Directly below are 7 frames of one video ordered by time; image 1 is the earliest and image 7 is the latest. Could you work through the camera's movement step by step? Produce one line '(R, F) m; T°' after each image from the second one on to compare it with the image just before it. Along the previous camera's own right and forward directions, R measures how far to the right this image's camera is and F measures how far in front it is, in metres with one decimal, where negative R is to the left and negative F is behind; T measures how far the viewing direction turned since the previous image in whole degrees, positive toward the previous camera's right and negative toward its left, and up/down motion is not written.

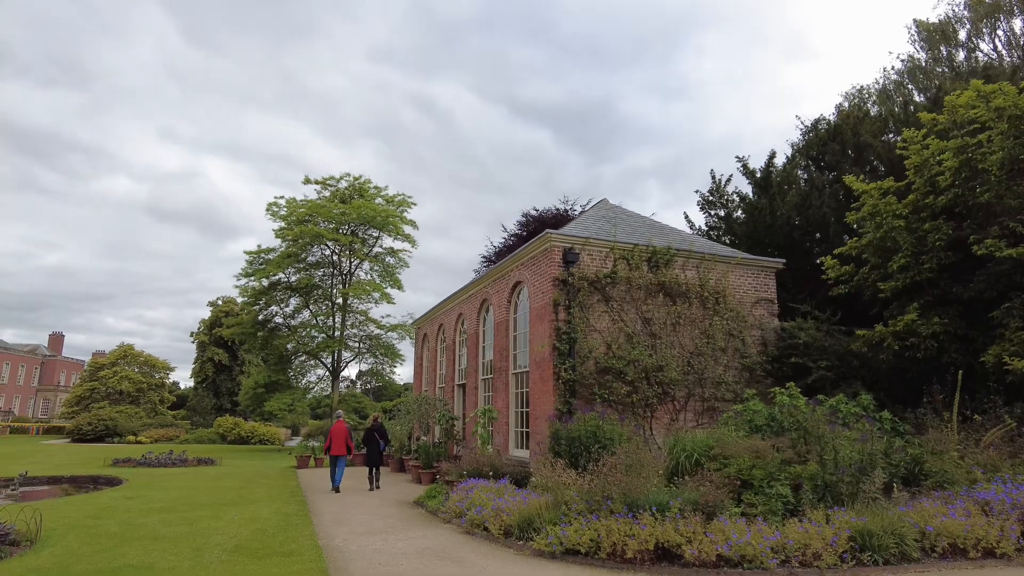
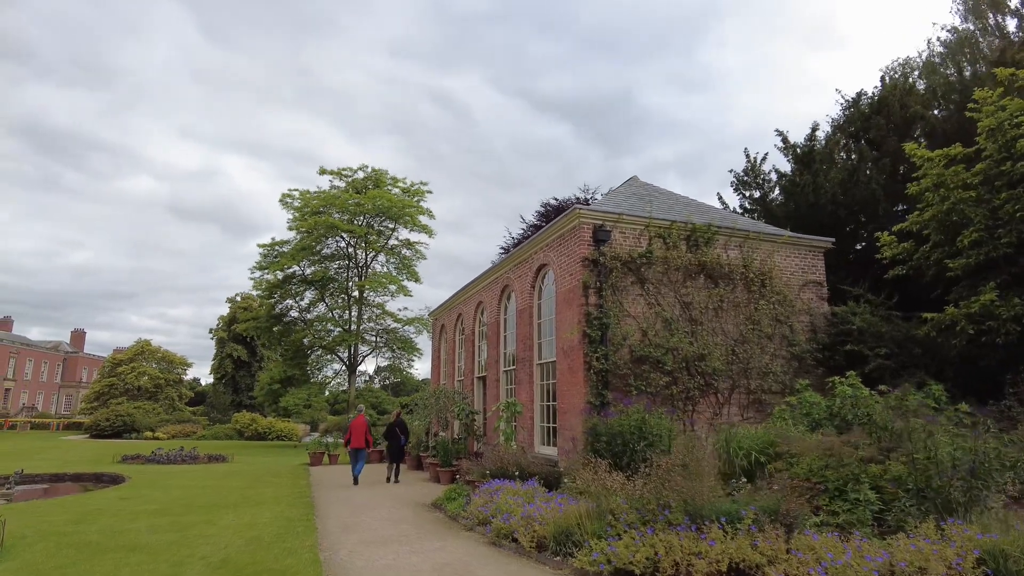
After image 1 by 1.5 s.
(-0.1, +0.9) m; -2°
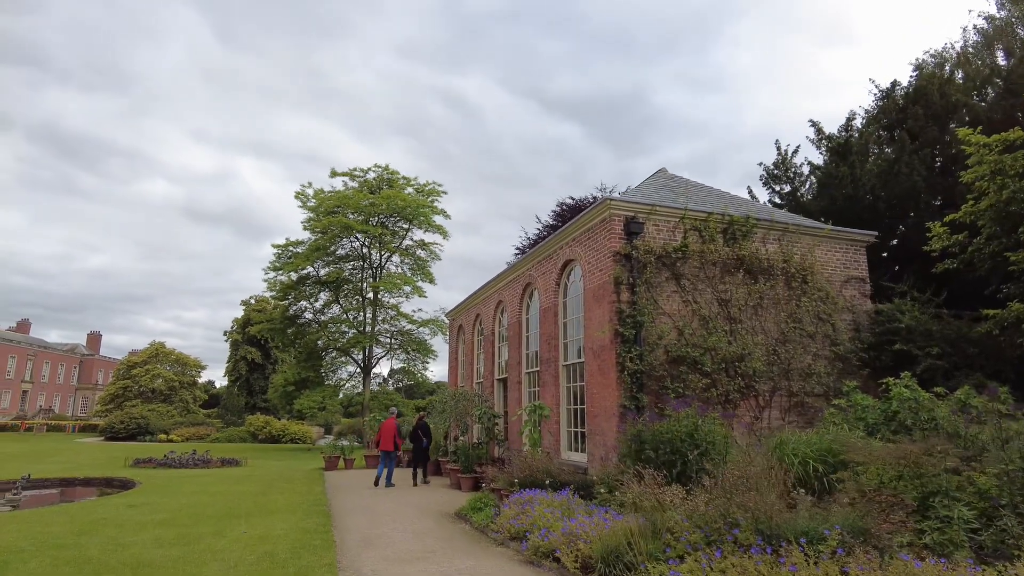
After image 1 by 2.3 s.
(-0.2, +0.5) m; -1°
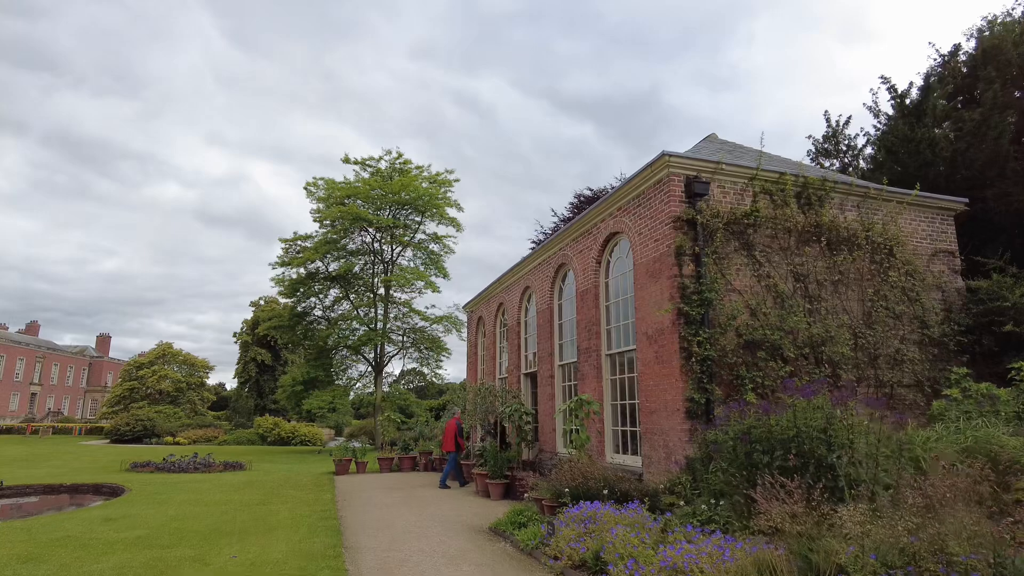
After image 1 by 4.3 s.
(-0.4, +1.3) m; -1°
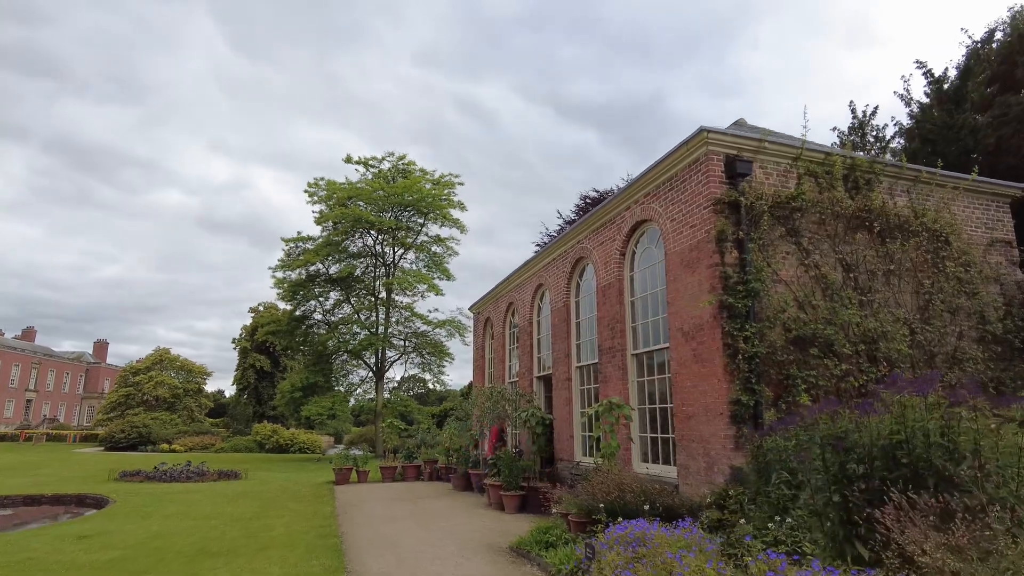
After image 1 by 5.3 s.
(-0.2, +0.8) m; 0°
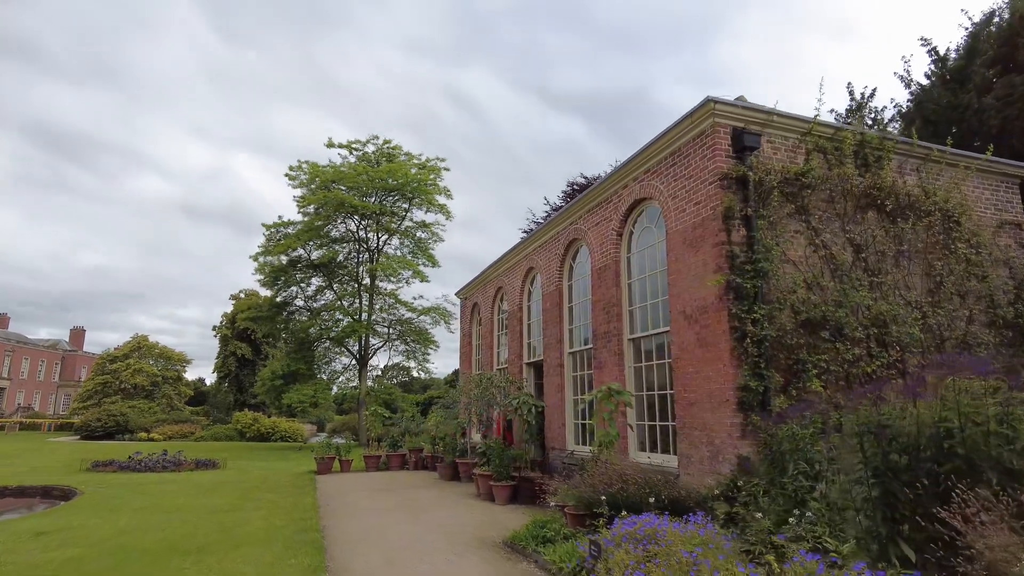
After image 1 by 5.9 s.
(-0.1, +0.4) m; +1°
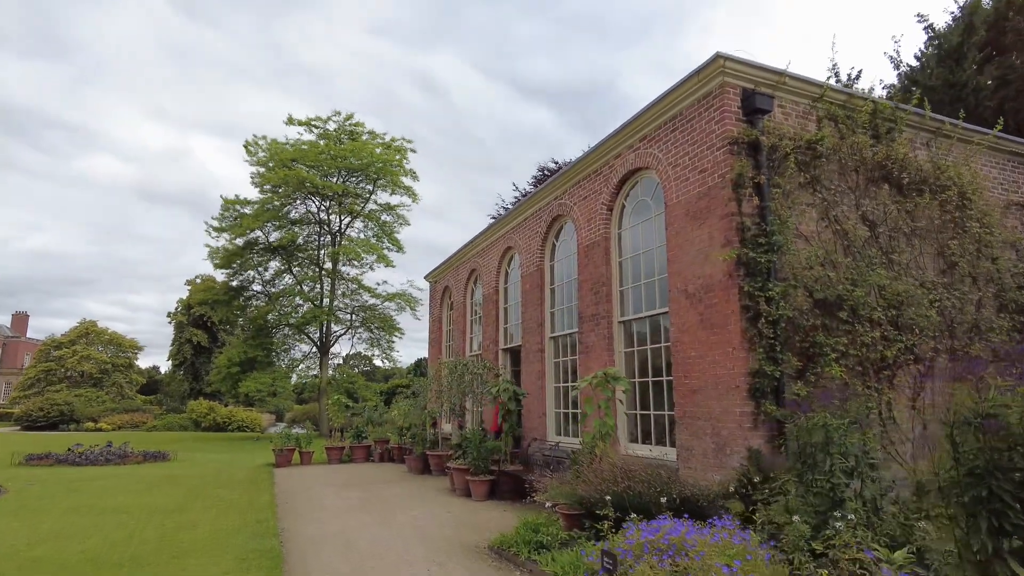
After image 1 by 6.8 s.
(-0.2, +0.7) m; +3°
